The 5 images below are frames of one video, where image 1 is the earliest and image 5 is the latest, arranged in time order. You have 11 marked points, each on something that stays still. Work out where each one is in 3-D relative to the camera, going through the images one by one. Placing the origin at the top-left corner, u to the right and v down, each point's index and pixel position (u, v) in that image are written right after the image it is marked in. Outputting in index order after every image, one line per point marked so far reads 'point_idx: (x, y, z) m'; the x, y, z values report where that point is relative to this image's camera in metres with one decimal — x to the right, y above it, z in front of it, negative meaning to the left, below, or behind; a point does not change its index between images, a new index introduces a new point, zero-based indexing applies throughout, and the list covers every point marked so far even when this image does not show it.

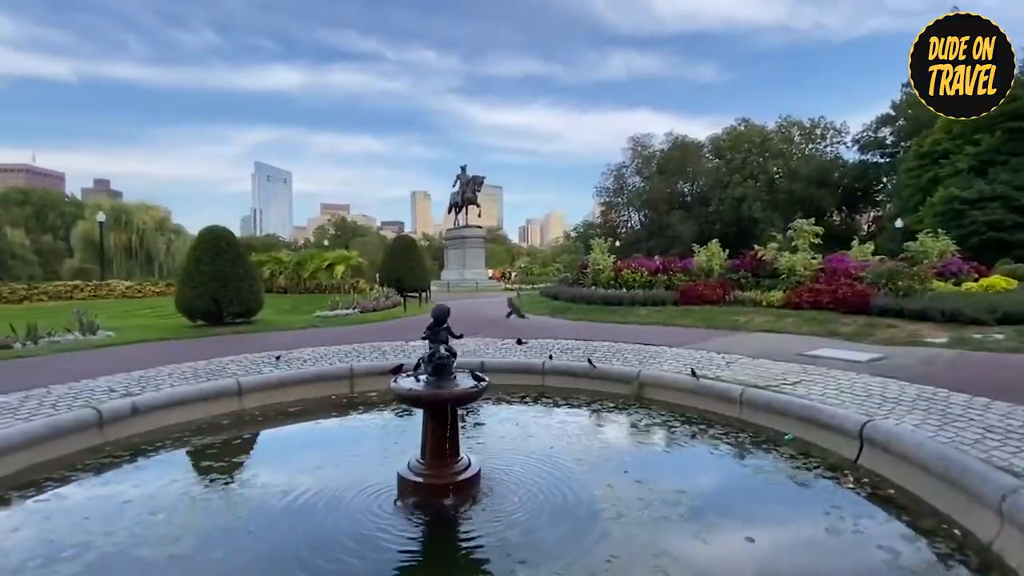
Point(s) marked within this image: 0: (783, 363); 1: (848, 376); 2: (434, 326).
0: (+4.1, -1.1, +7.6) m
1: (+4.4, -1.2, +6.7) m
2: (-0.7, -0.4, +4.6) m
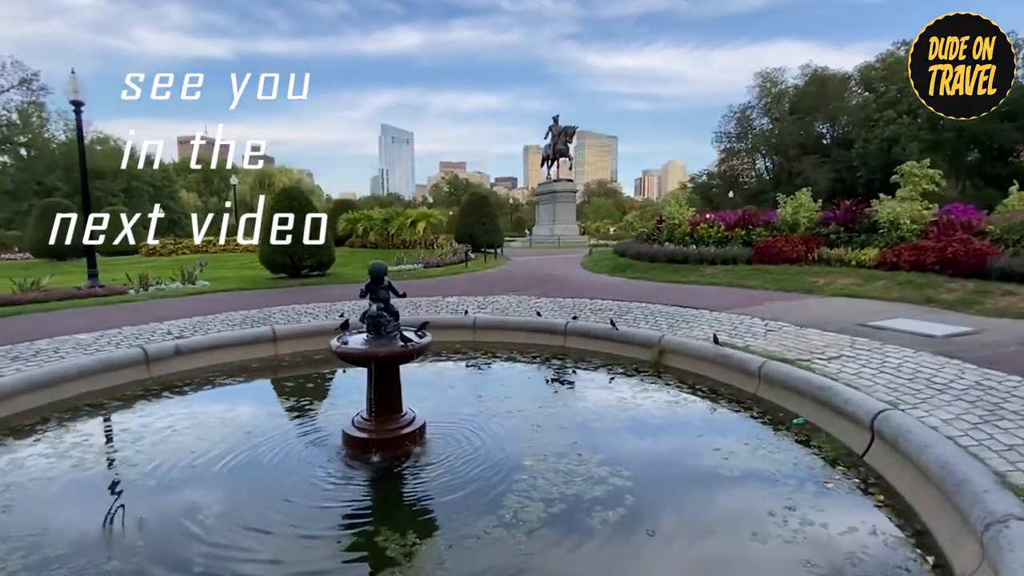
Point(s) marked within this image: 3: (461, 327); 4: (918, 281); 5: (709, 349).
0: (+4.1, -0.6, +6.5) m
1: (+4.2, -0.7, +5.5) m
2: (-1.3, 0.0, +4.5) m
3: (-0.9, -0.7, +8.8) m
4: (+7.0, +0.1, +8.7) m
5: (+2.6, -0.8, +6.5) m
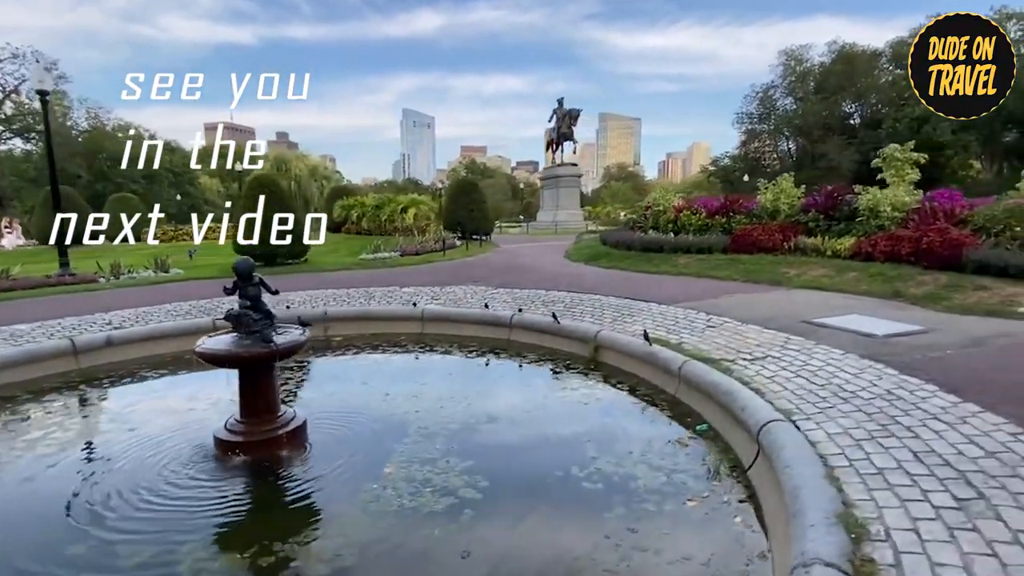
0: (+3.1, -0.5, +6.1) m
1: (+3.2, -0.7, +5.1) m
2: (-2.3, +0.1, +4.3) m
3: (-1.8, -0.5, +8.6) m
4: (+6.1, +0.2, +8.1) m
5: (+1.6, -0.7, +6.2) m
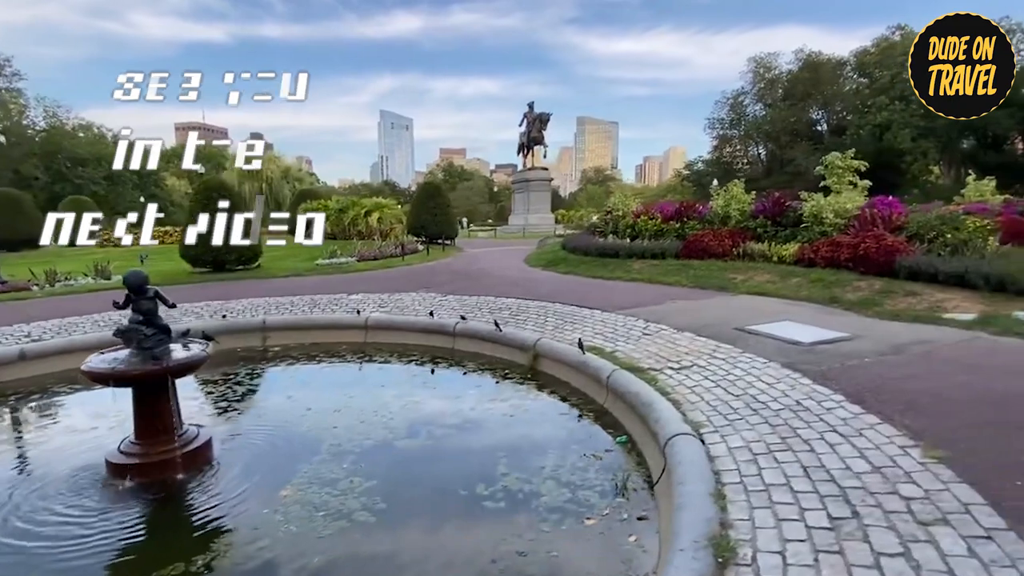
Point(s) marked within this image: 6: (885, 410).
0: (+2.3, -0.6, +6.1) m
1: (+2.4, -0.8, +5.0) m
2: (-3.1, -0.1, +4.1) m
3: (-2.7, -0.7, +8.4) m
4: (+5.2, +0.1, +8.2) m
5: (+0.8, -0.8, +6.1) m
6: (+2.7, -0.9, +3.7) m
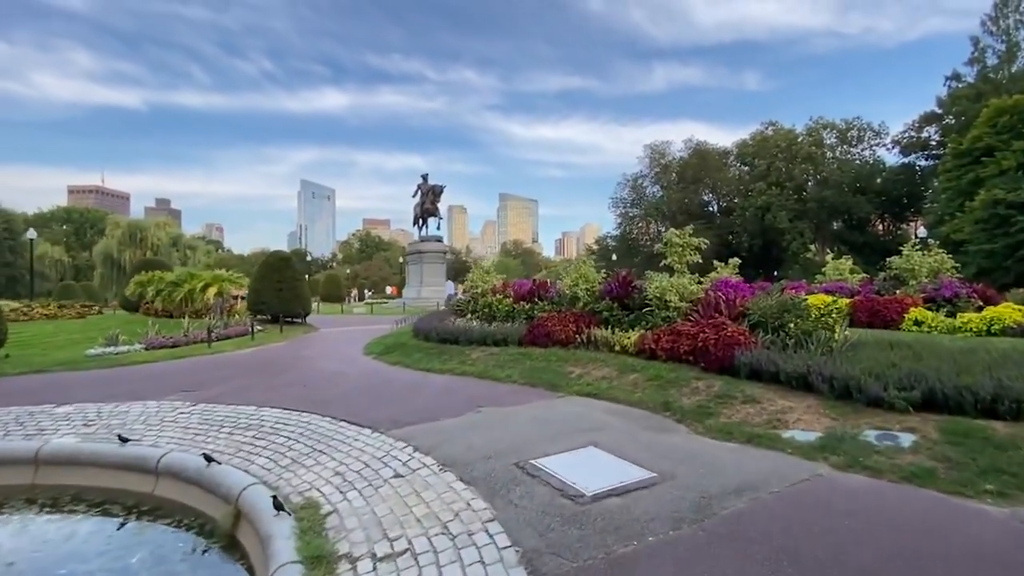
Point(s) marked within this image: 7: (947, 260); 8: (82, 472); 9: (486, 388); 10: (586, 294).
0: (-0.5, -1.6, +4.2) m
1: (-0.2, -1.6, +3.2) m
2: (-5.5, -0.8, +1.5) m
3: (-5.7, -2.0, +5.7) m
4: (+2.1, -1.2, +6.8) m
5: (-2.0, -1.8, +4.0) m
6: (+0.4, -1.6, +1.8) m
7: (+12.8, +0.8, +14.8) m
8: (-4.8, -2.0, +5.6) m
9: (-0.4, -1.5, +7.6) m
10: (+1.5, -0.1, +10.0) m
